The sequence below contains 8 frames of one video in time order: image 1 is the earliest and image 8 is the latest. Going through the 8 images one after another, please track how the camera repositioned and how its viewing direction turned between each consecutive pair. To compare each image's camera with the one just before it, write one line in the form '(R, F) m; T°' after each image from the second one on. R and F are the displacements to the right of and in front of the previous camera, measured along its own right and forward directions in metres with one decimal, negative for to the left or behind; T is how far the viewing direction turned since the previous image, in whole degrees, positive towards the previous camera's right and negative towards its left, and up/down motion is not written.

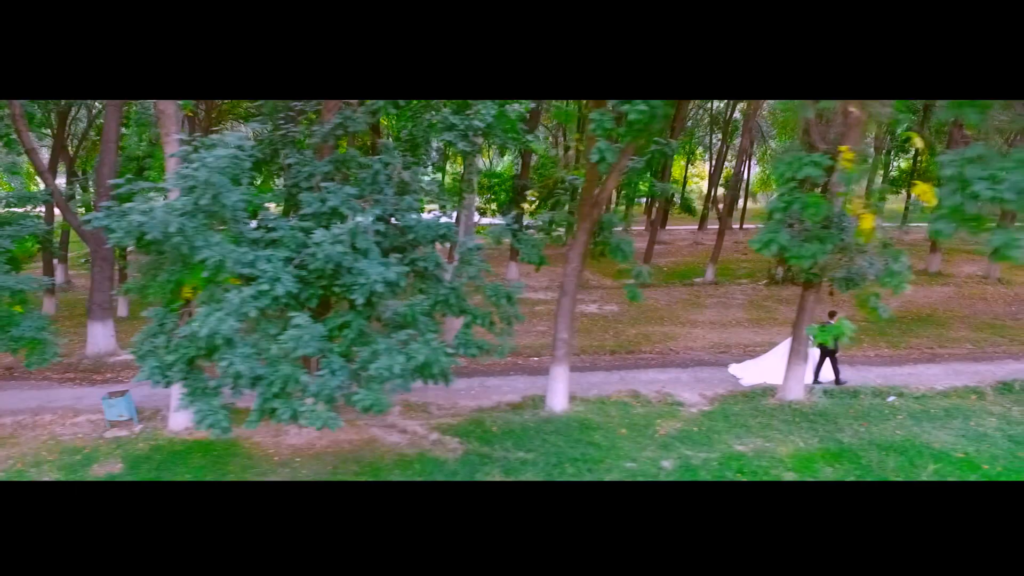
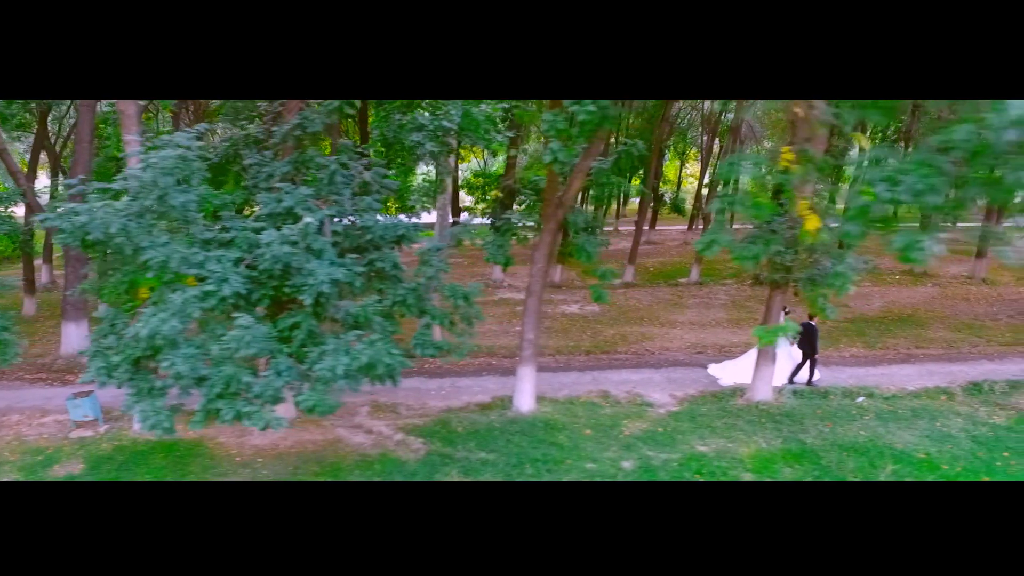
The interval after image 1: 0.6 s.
(+0.5, 0.0) m; 0°
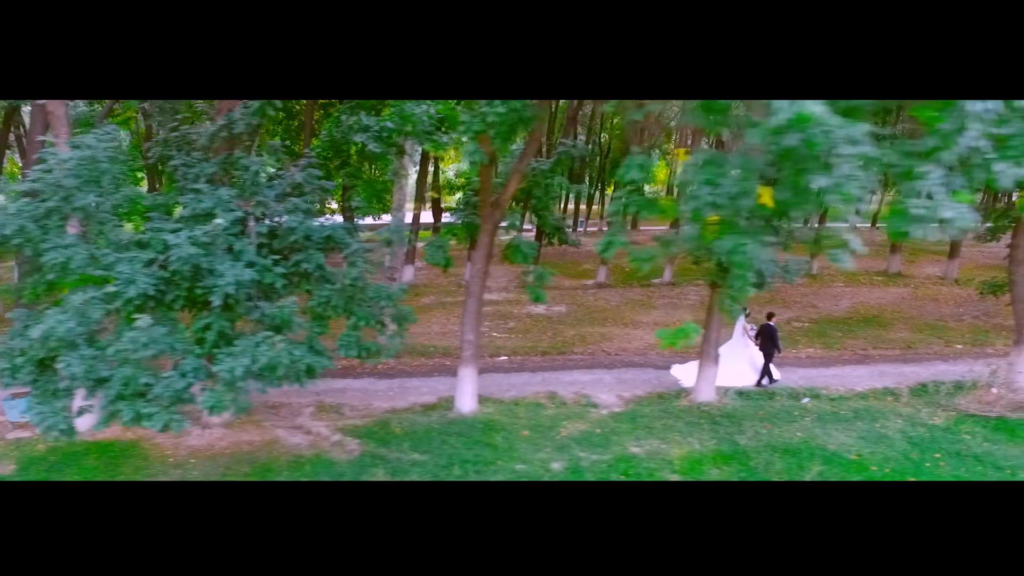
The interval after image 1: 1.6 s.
(+0.8, 0.0) m; 0°
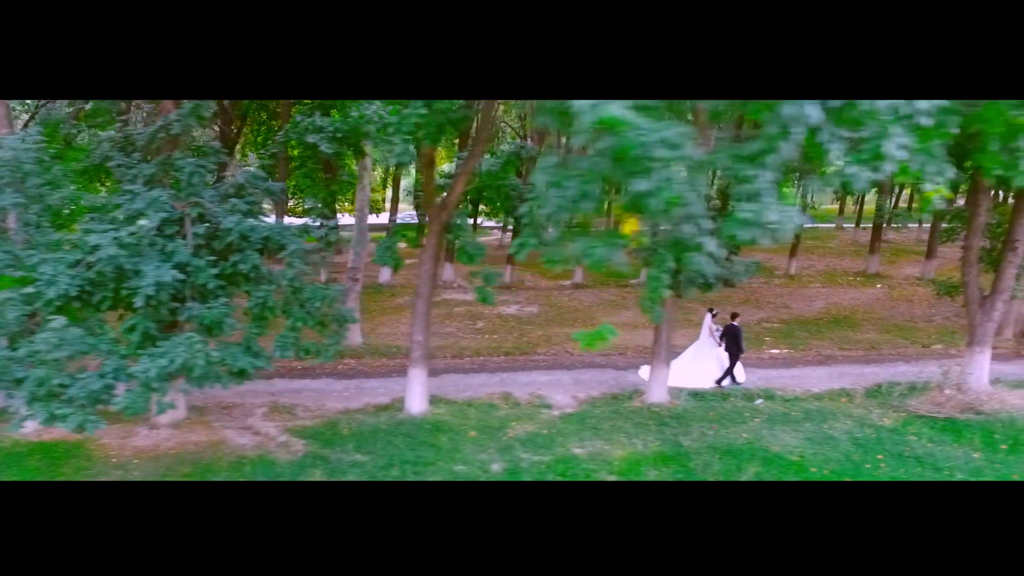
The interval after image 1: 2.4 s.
(+0.7, 0.0) m; 0°
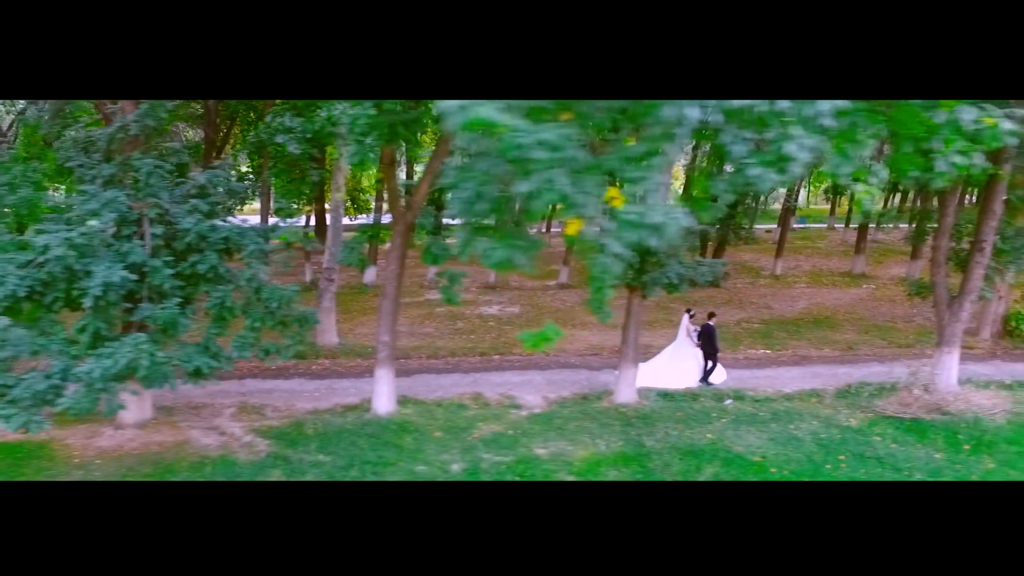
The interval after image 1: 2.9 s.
(+0.5, 0.0) m; 0°
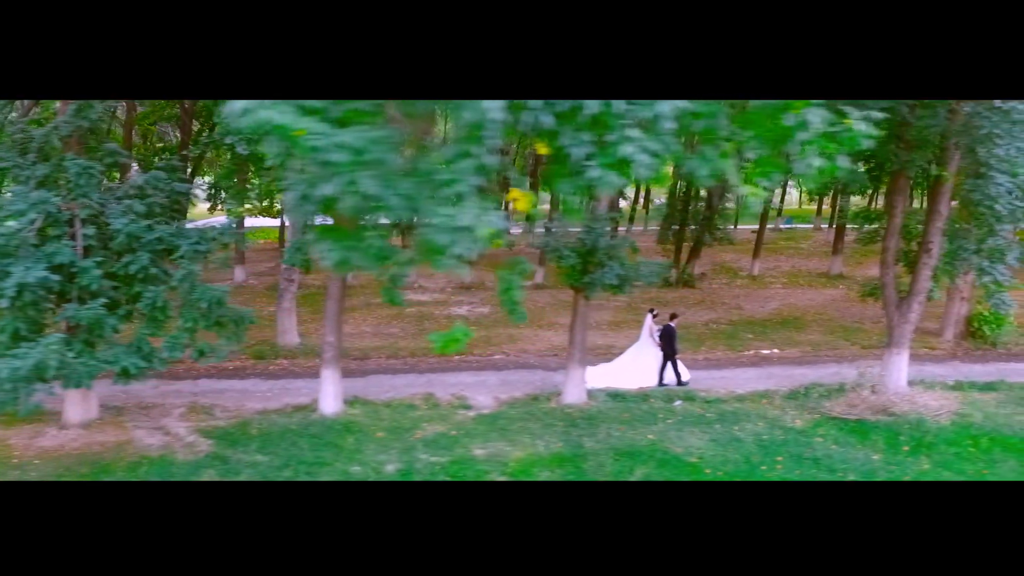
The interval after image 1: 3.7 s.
(+0.8, 0.0) m; 0°
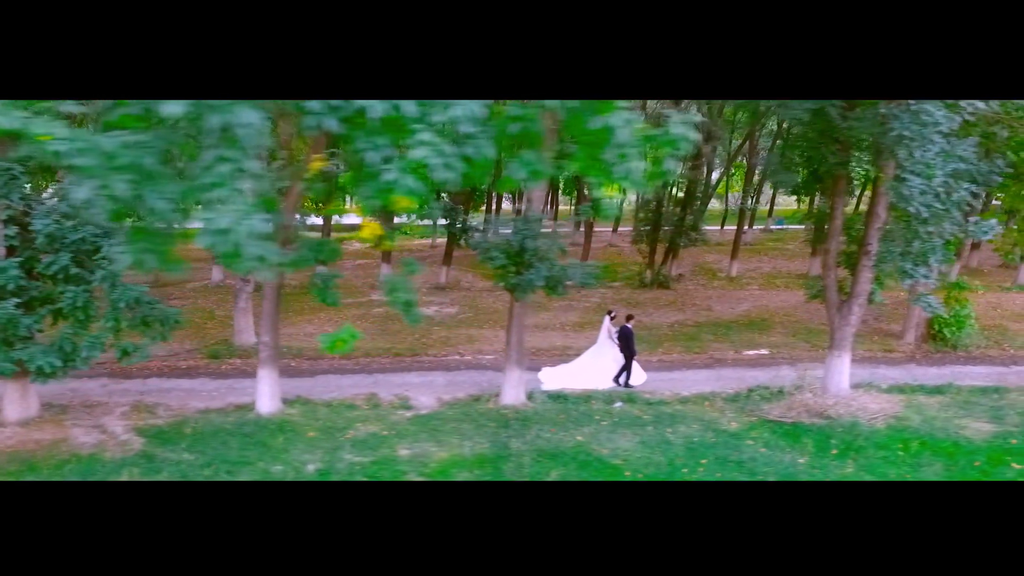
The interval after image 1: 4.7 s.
(+1.0, 0.0) m; -1°
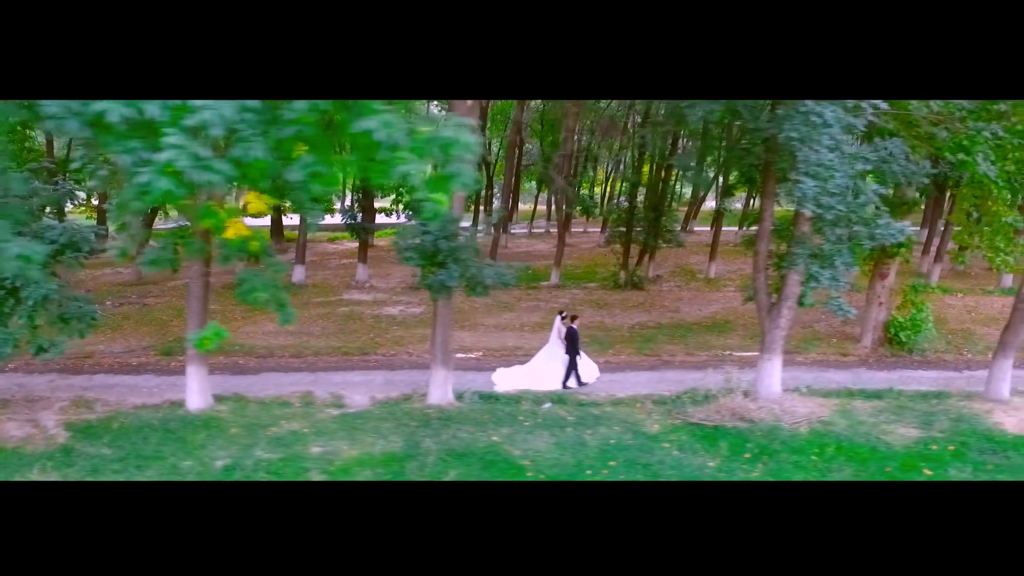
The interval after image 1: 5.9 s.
(+1.3, 0.0) m; -2°
